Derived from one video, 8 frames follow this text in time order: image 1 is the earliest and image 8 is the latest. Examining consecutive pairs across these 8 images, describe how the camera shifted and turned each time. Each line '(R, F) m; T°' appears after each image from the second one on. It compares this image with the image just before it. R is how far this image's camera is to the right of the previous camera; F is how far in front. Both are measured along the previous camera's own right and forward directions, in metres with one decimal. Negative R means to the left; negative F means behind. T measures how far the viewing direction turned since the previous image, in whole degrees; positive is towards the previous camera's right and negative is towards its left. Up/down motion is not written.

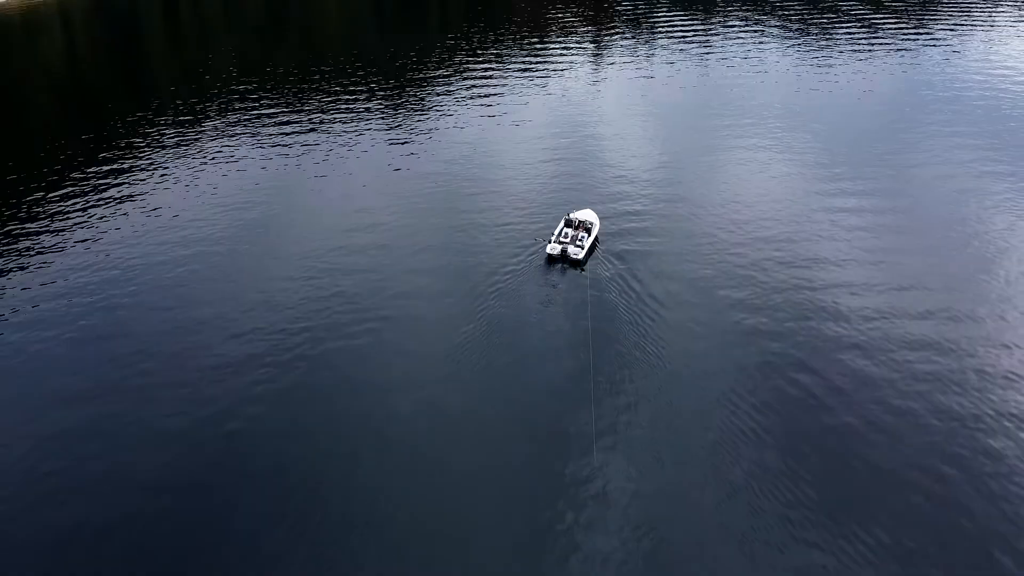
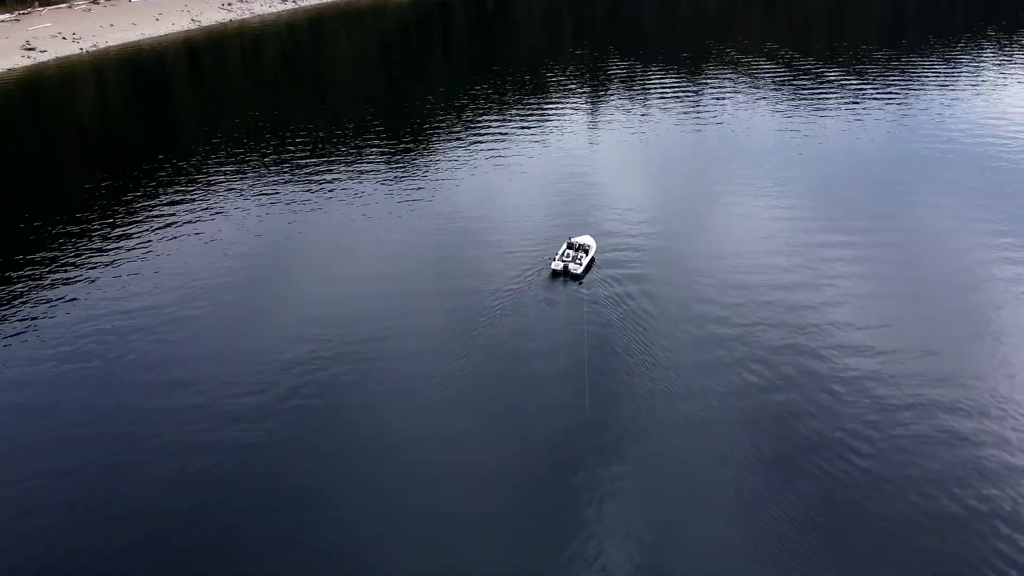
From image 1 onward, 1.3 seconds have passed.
(-0.5, -4.2) m; 0°
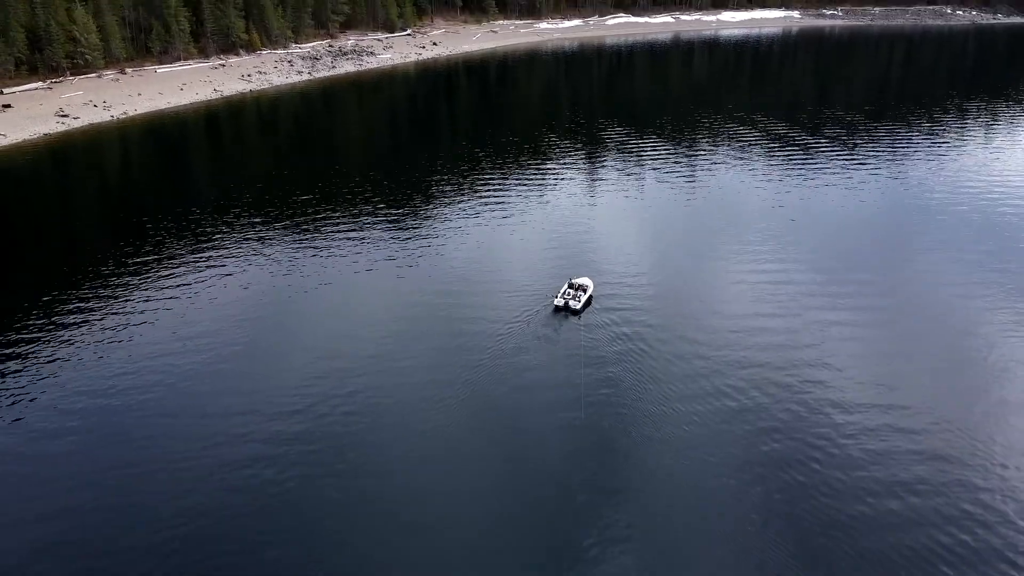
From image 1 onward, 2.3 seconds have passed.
(-0.3, -3.4) m; 0°
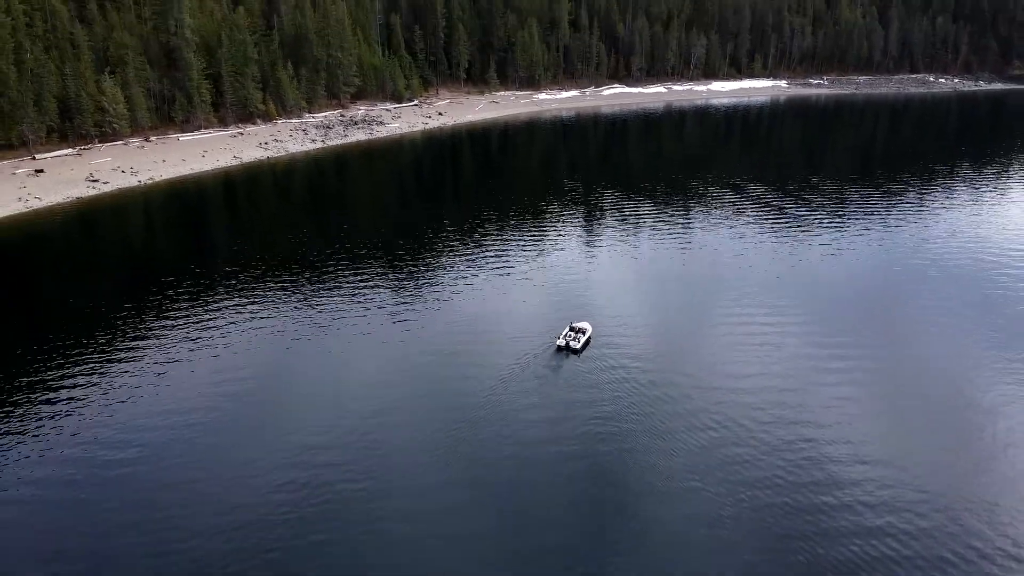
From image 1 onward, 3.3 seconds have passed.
(-0.3, -3.9) m; 0°
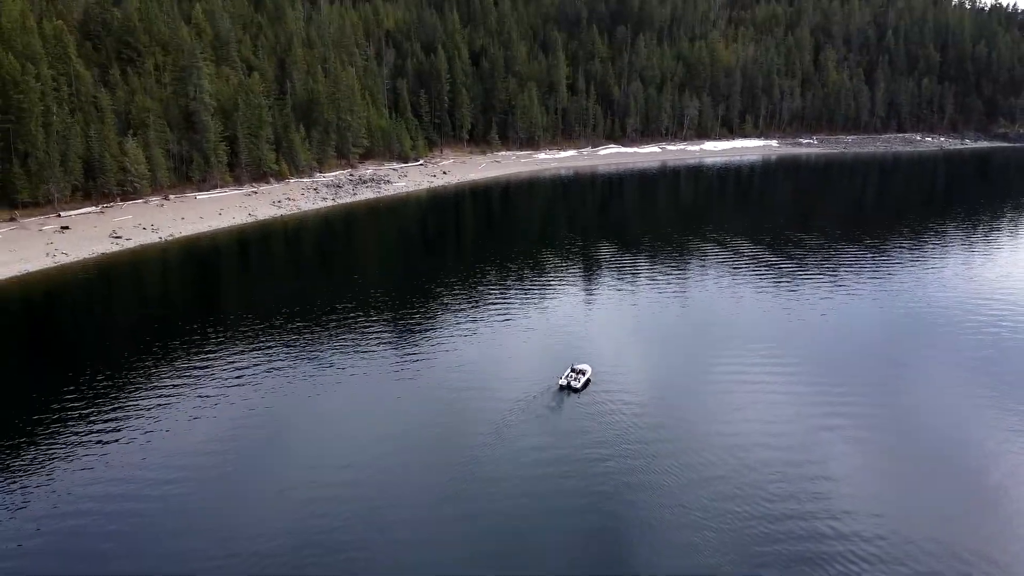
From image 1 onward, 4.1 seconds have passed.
(-0.3, -3.4) m; 0°
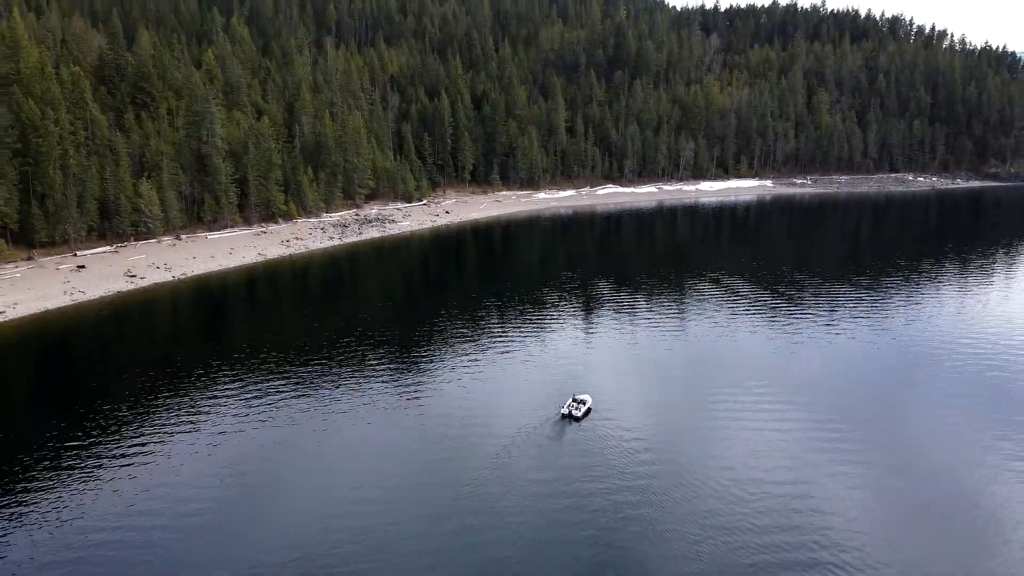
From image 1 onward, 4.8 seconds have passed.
(-0.2, -2.5) m; 0°
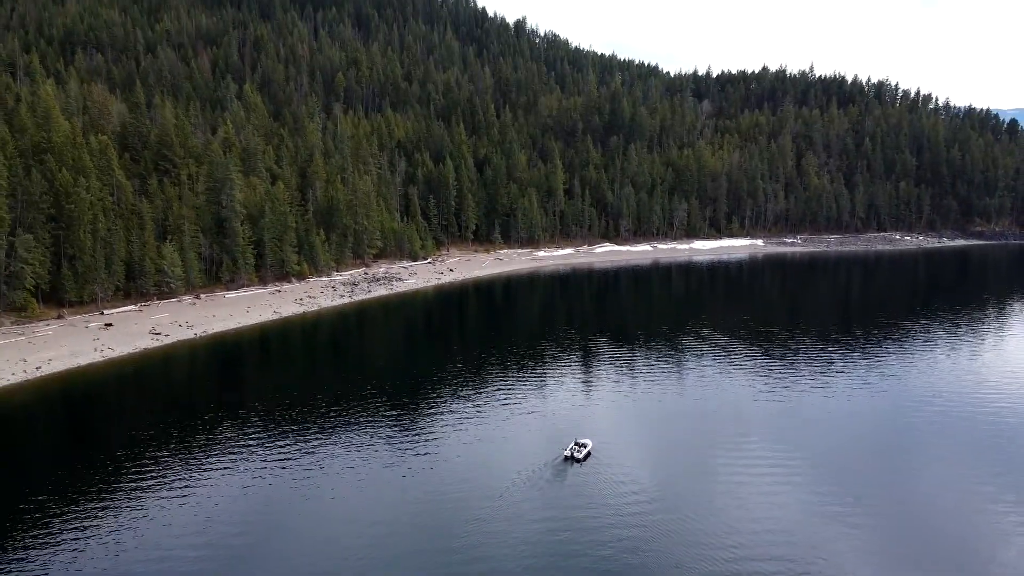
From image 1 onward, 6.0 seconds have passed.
(-0.3, -5.0) m; 0°
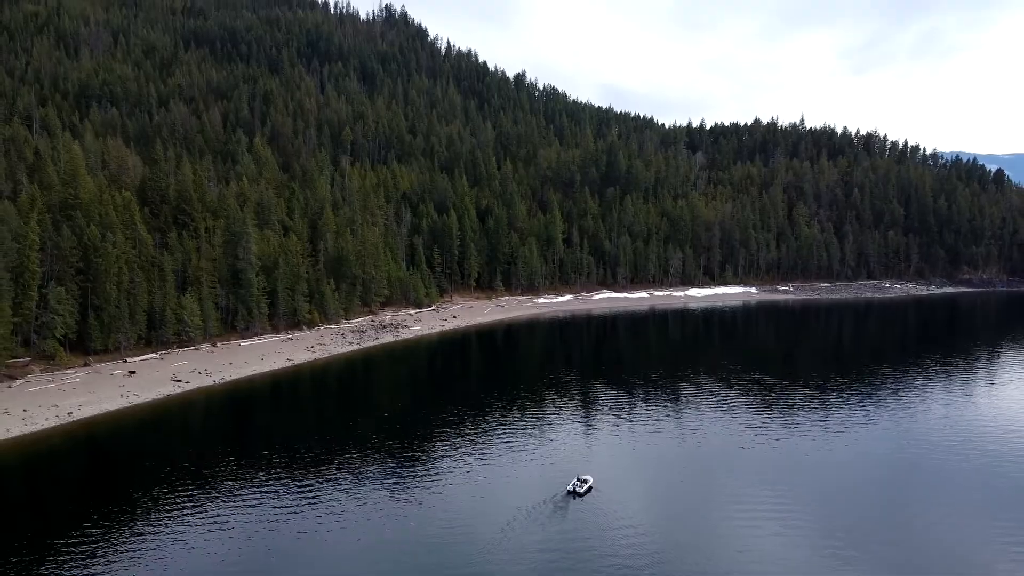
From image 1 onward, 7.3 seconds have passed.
(-0.4, -4.9) m; 0°
